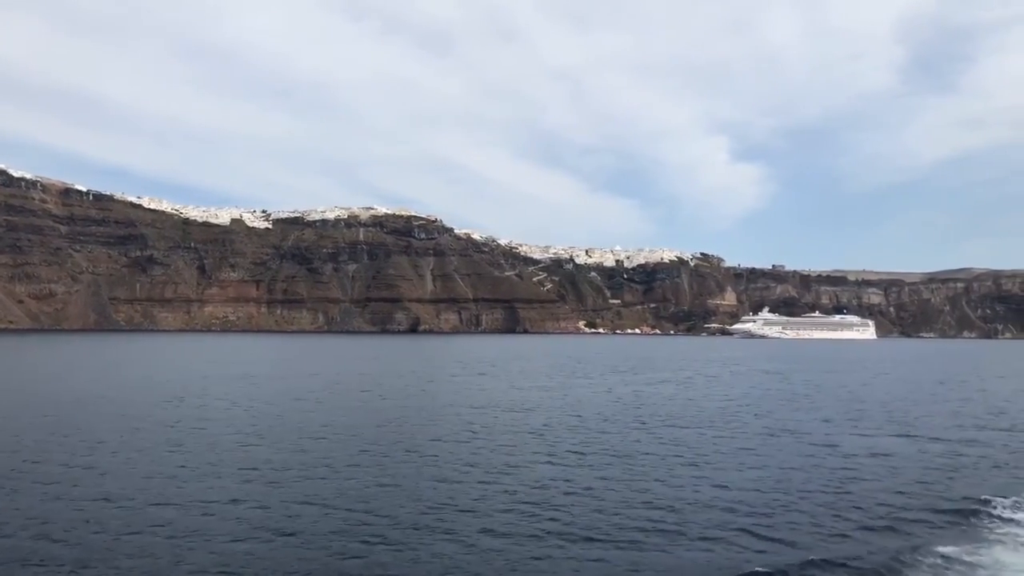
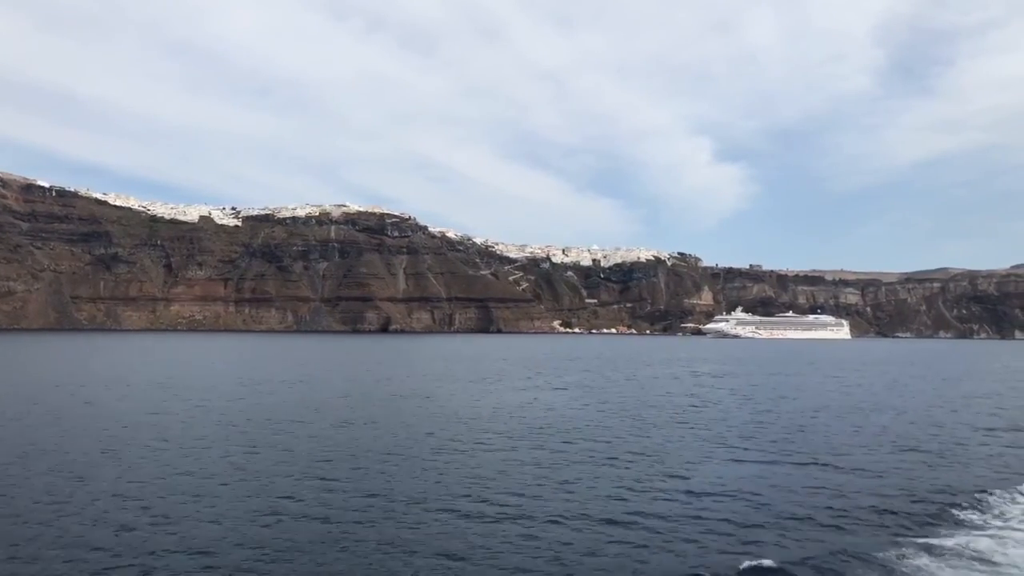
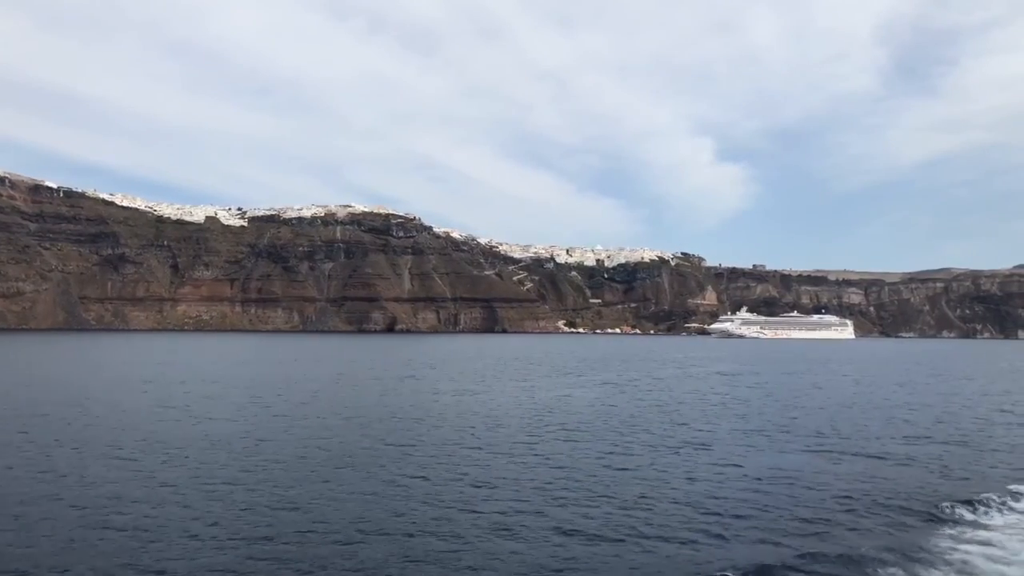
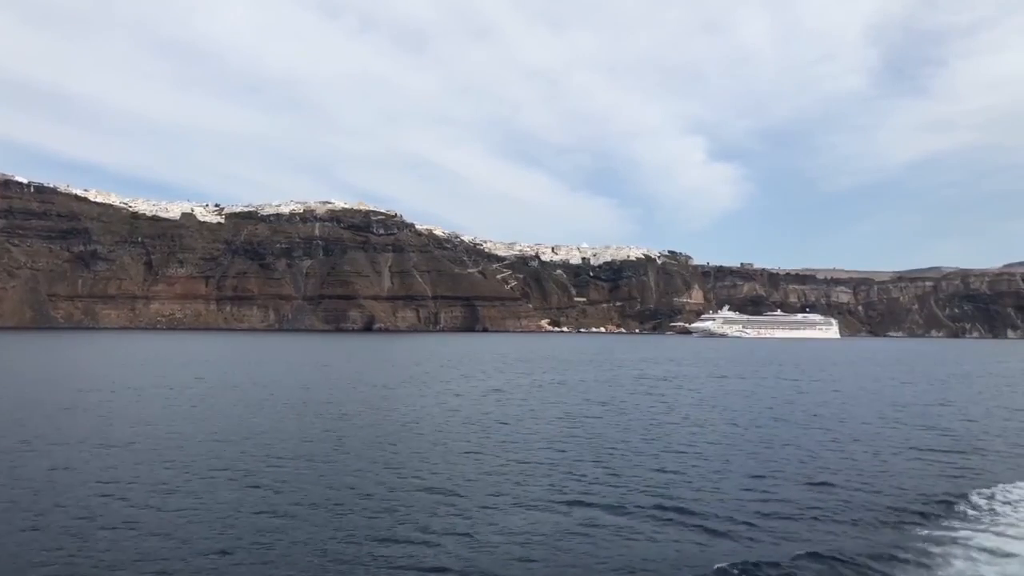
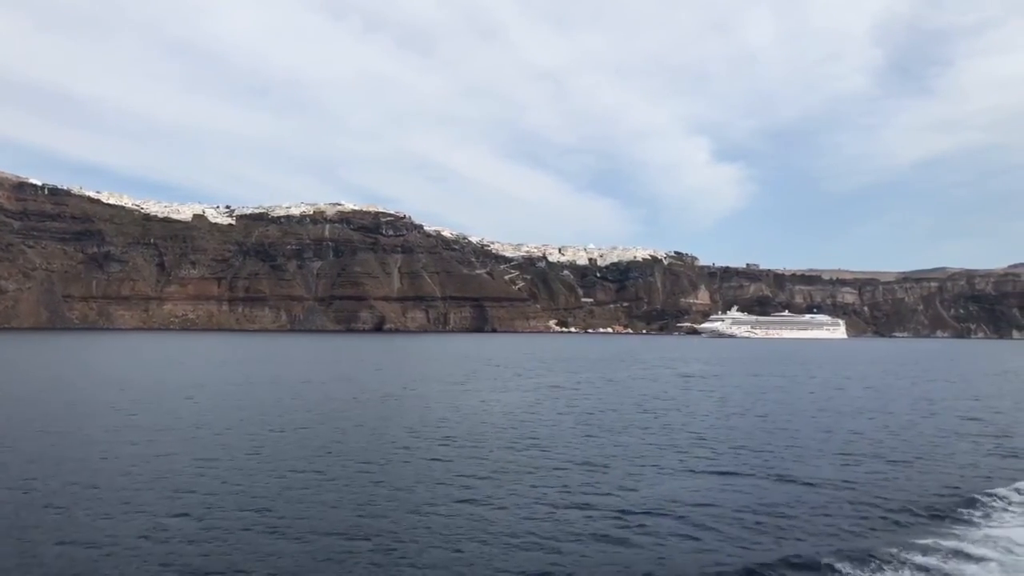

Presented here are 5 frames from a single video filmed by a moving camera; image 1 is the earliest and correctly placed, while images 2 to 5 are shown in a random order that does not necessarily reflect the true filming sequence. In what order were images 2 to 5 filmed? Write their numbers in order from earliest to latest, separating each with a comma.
3, 2, 5, 4
